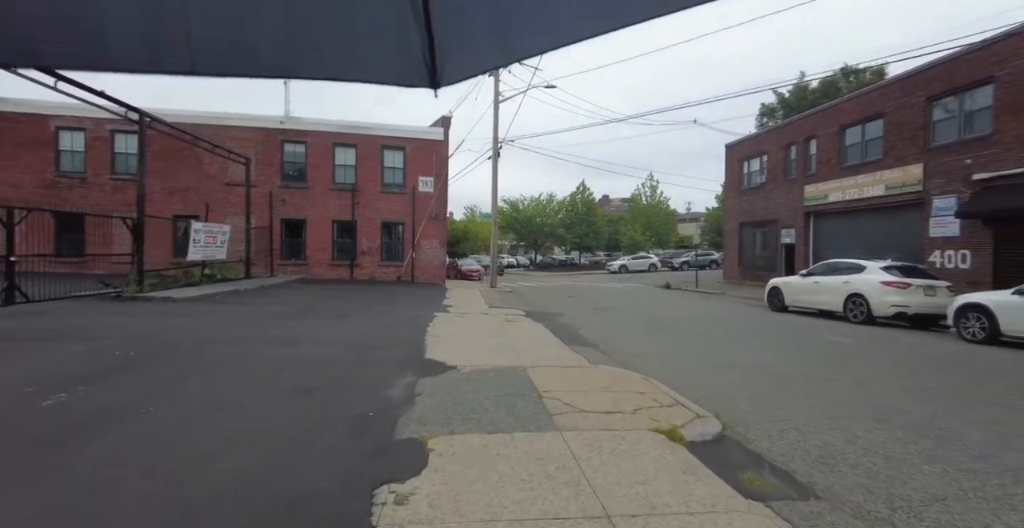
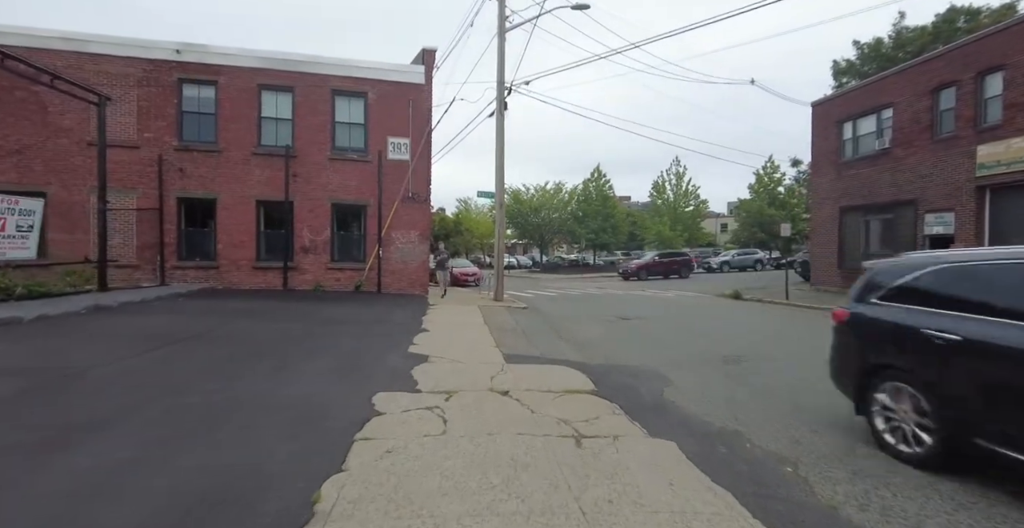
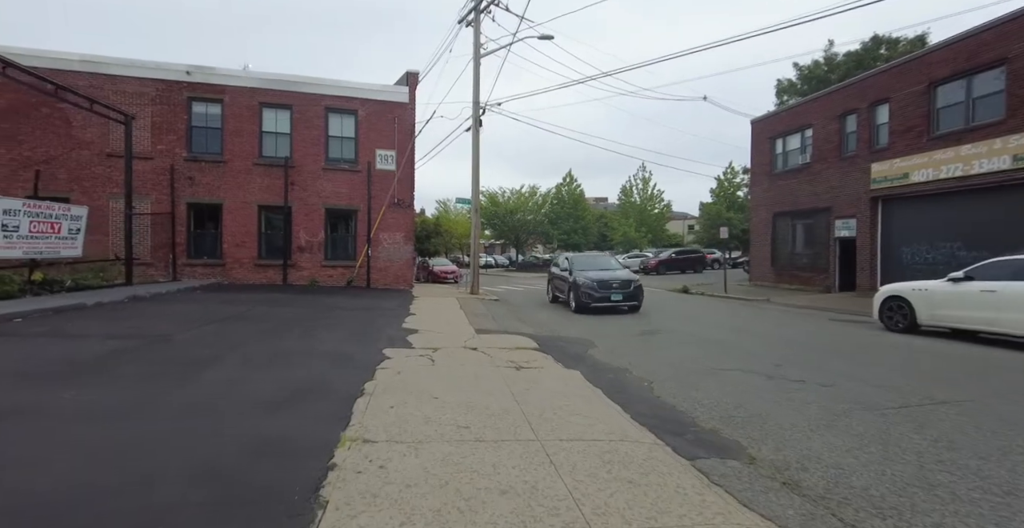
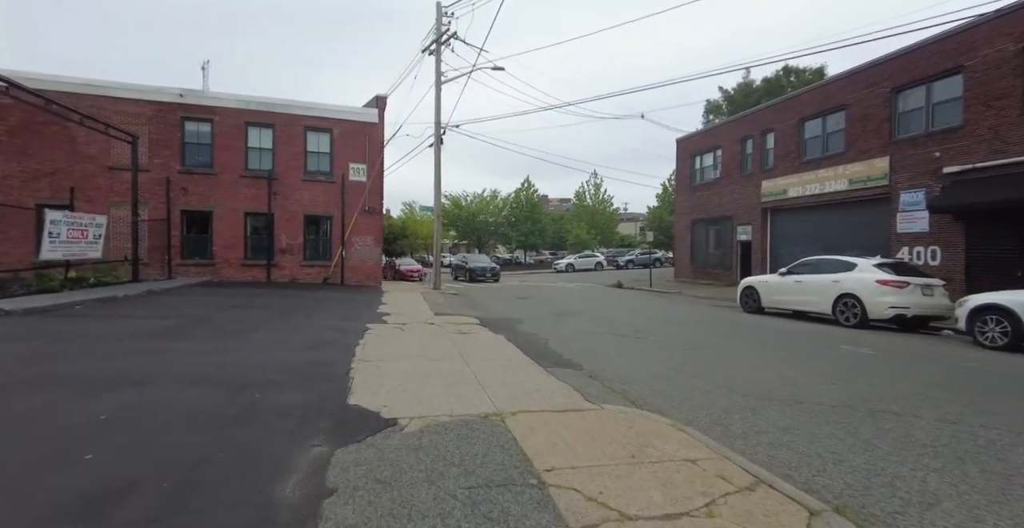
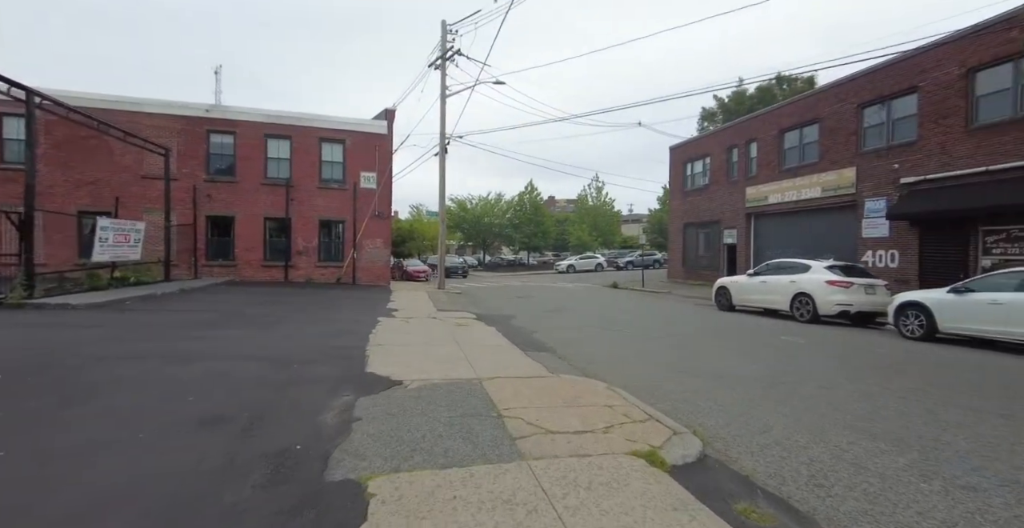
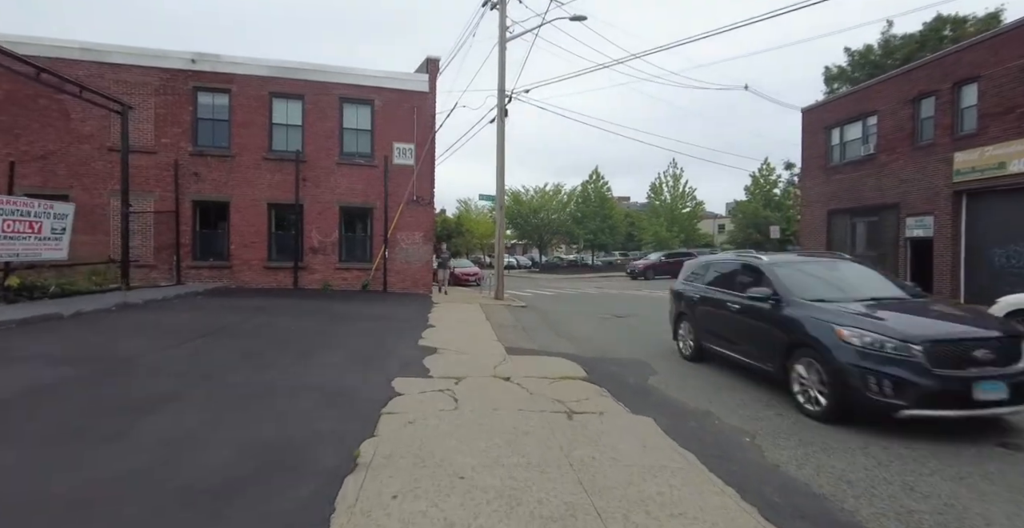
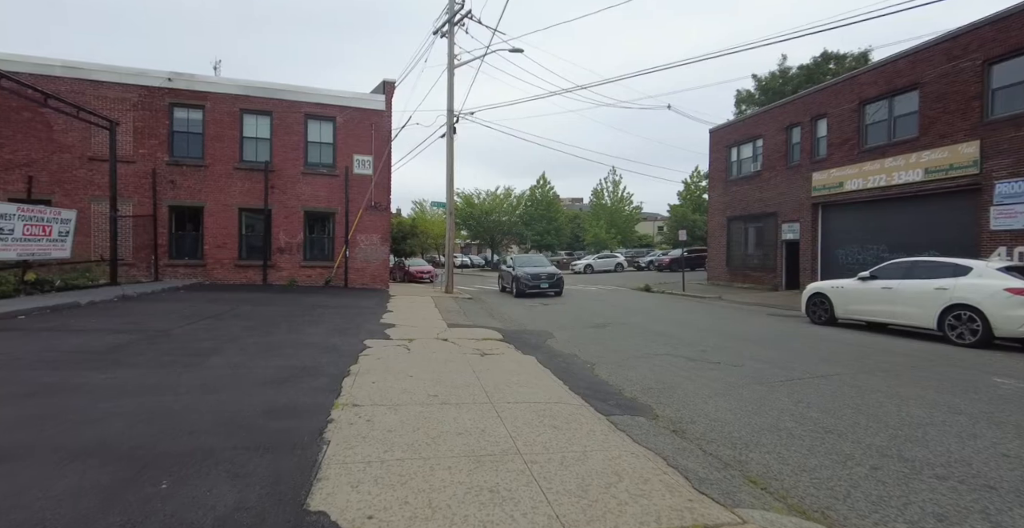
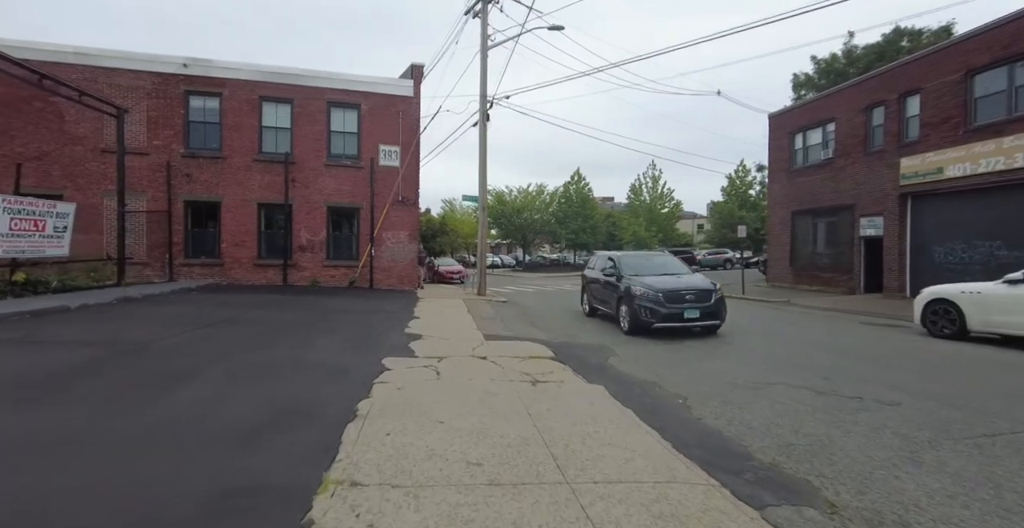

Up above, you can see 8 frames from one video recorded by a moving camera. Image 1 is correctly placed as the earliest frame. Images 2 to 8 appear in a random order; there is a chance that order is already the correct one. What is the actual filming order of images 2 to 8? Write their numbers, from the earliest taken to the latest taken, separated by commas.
5, 4, 7, 3, 8, 6, 2
